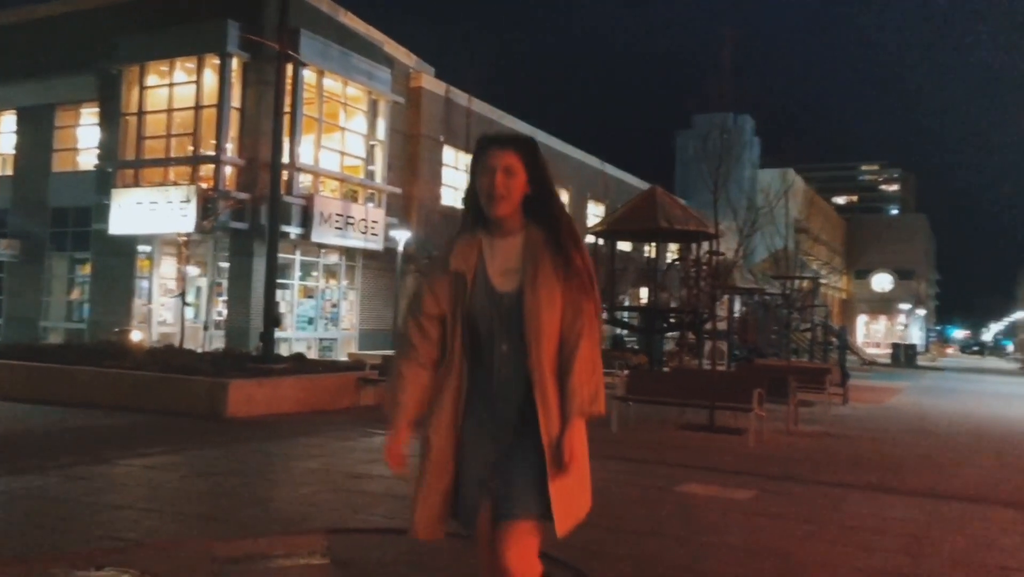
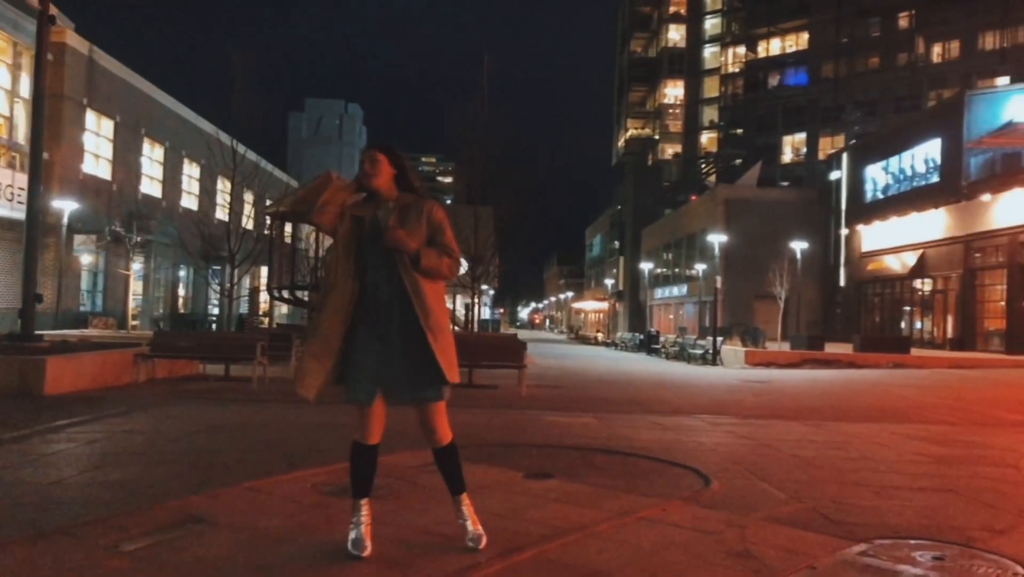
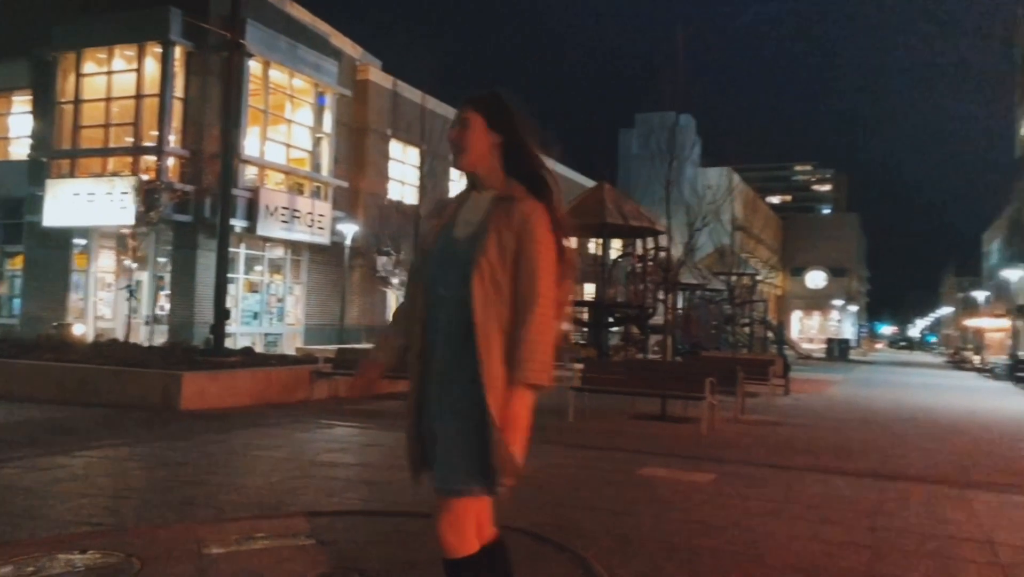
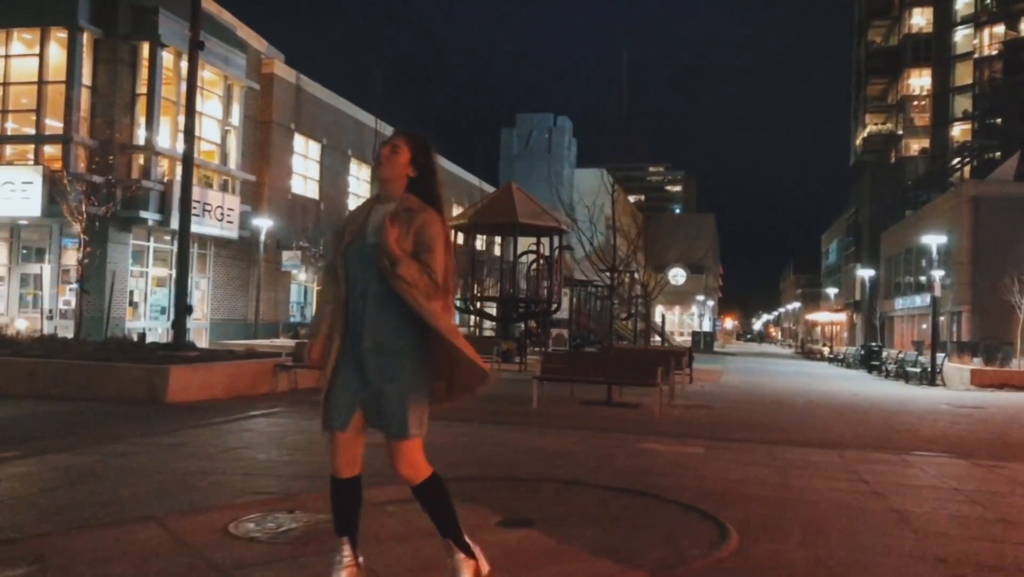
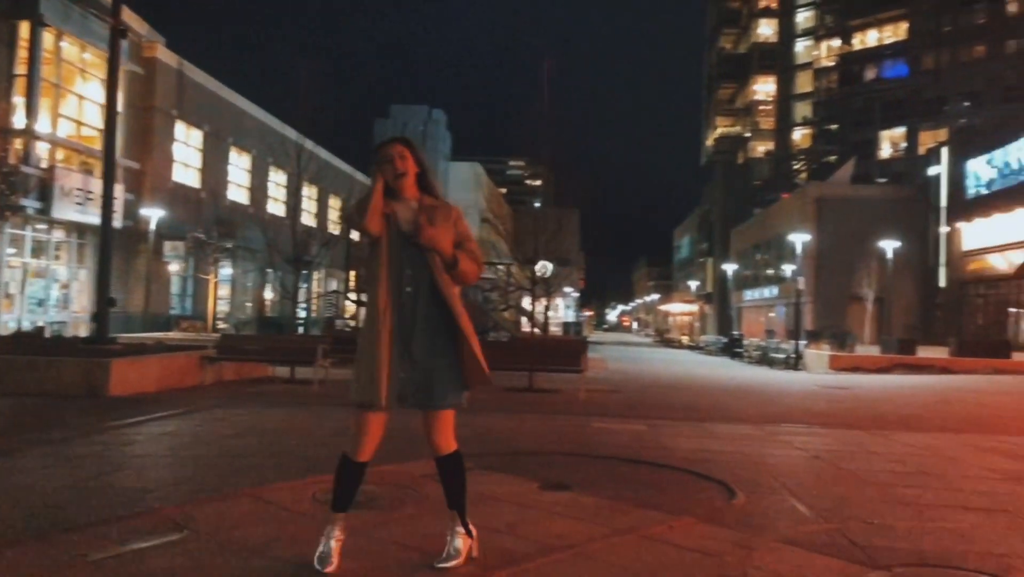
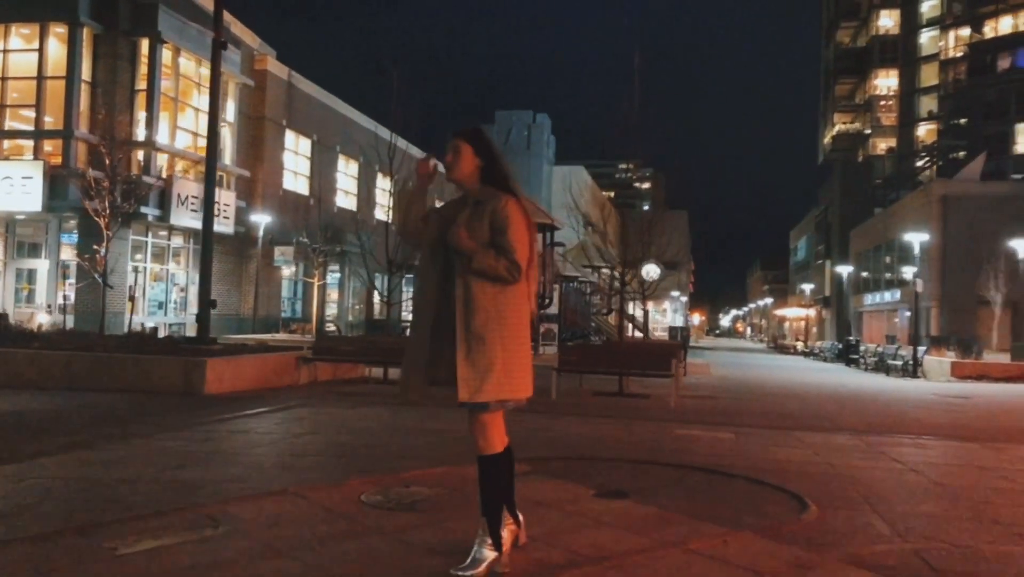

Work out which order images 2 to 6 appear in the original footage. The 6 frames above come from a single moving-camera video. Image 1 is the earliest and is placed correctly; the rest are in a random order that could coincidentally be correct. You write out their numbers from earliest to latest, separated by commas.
3, 4, 6, 5, 2
